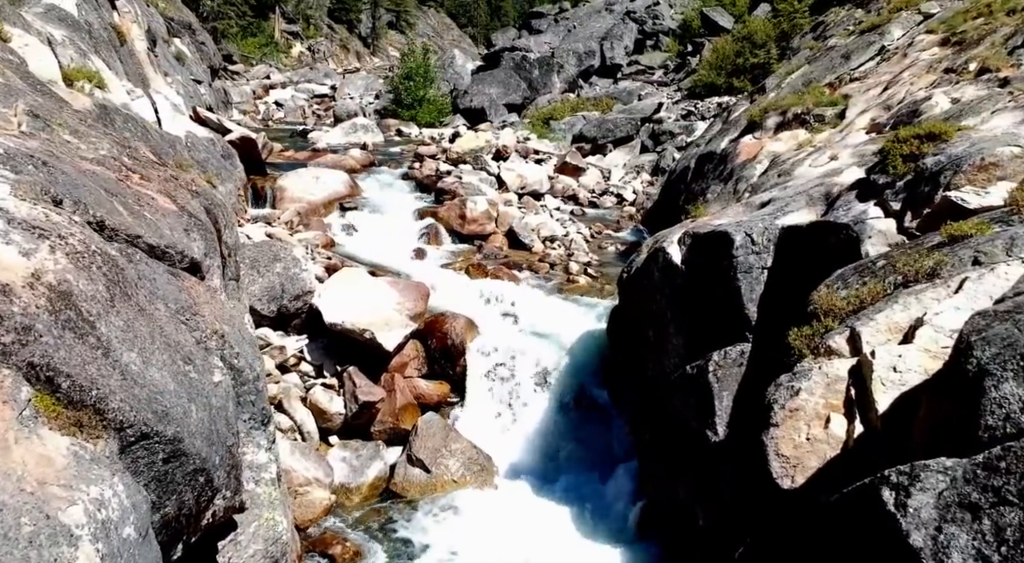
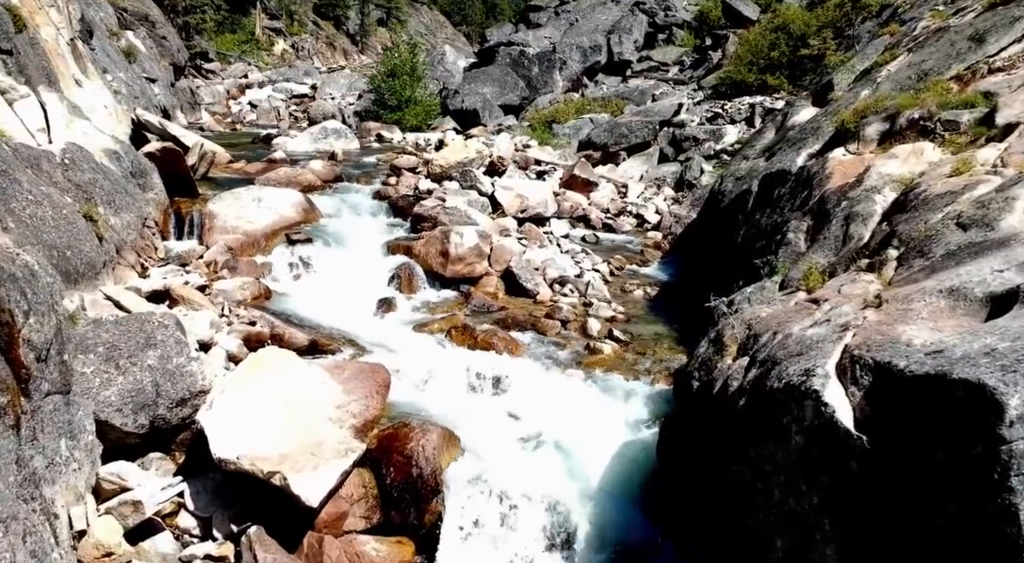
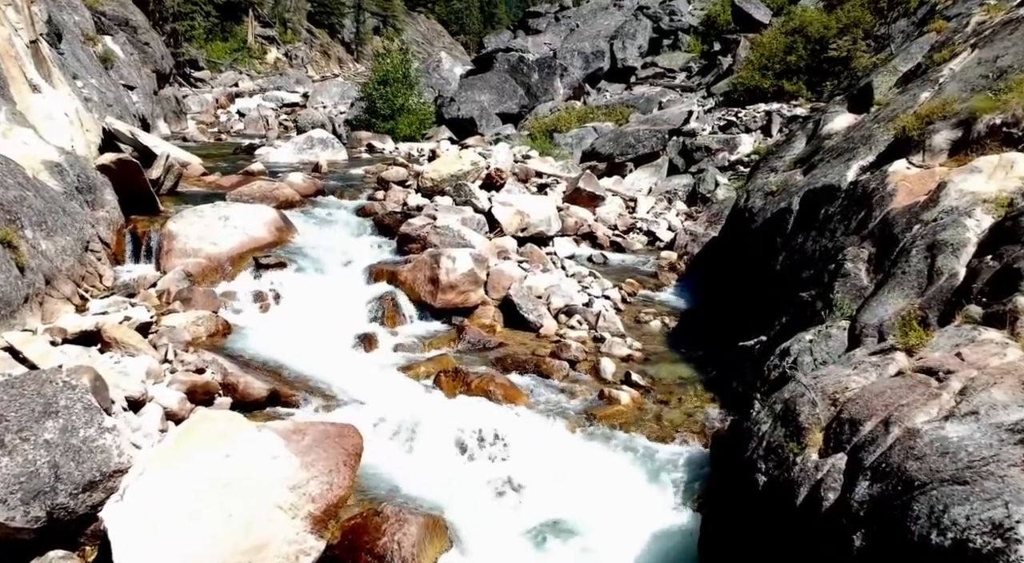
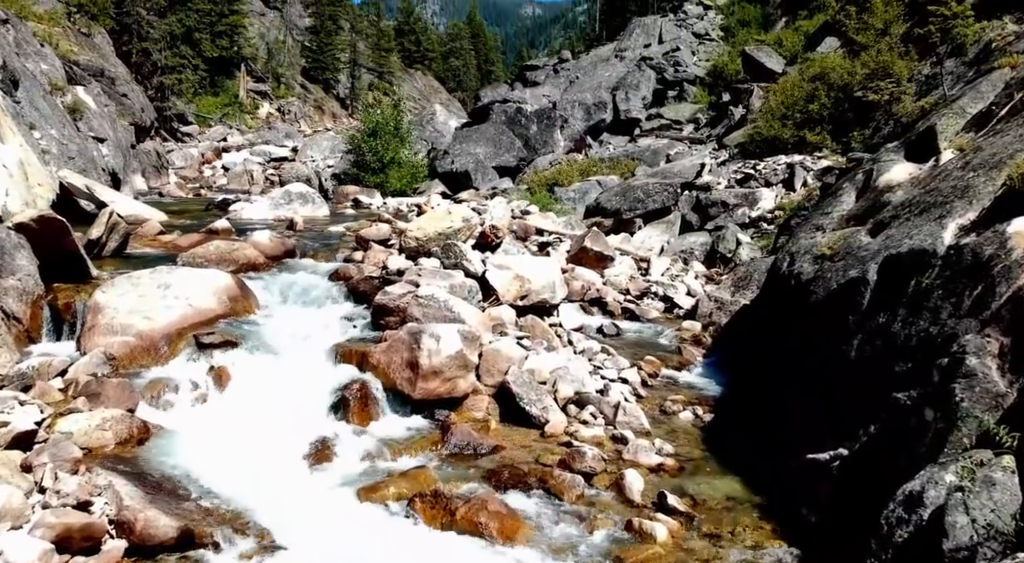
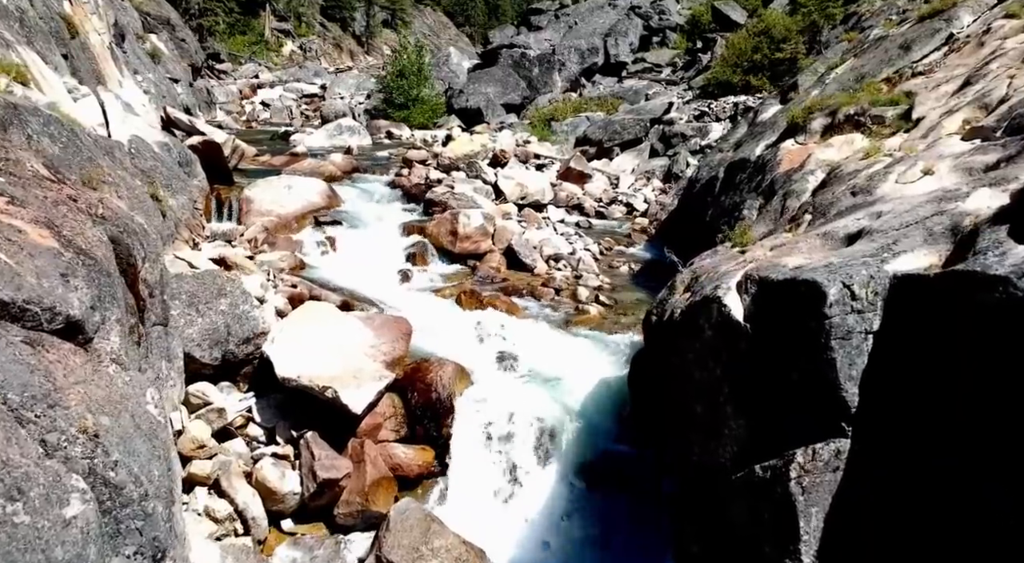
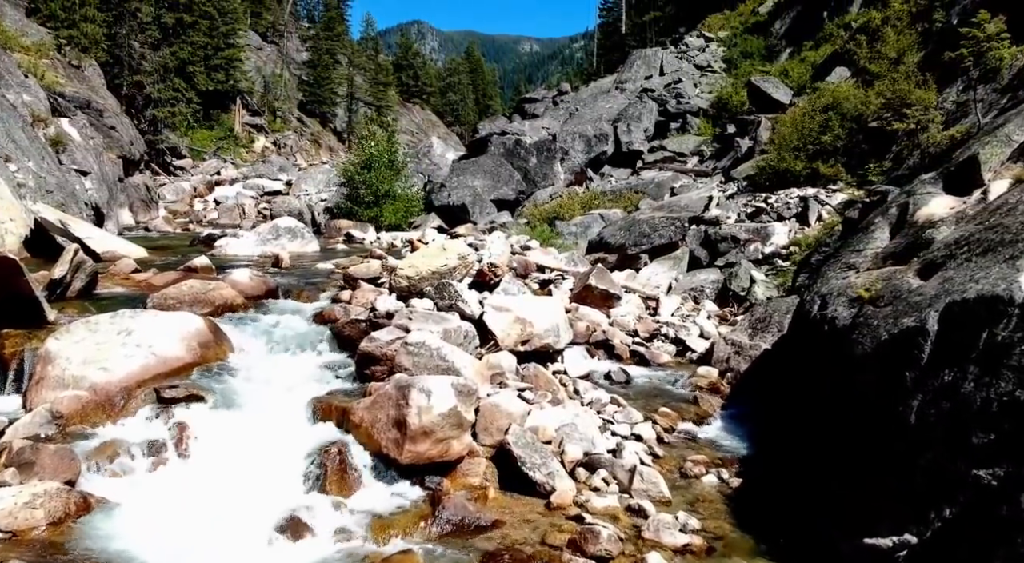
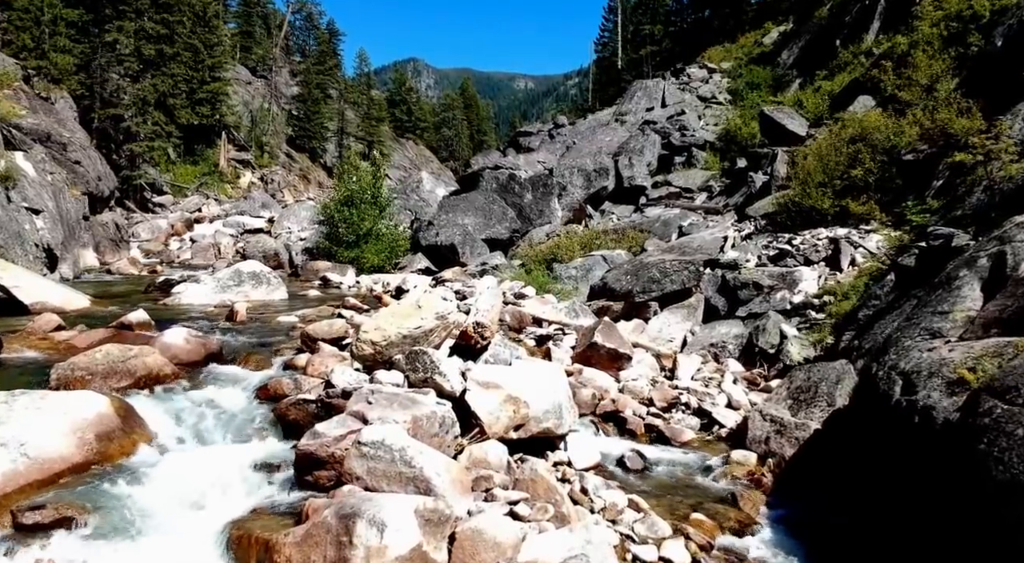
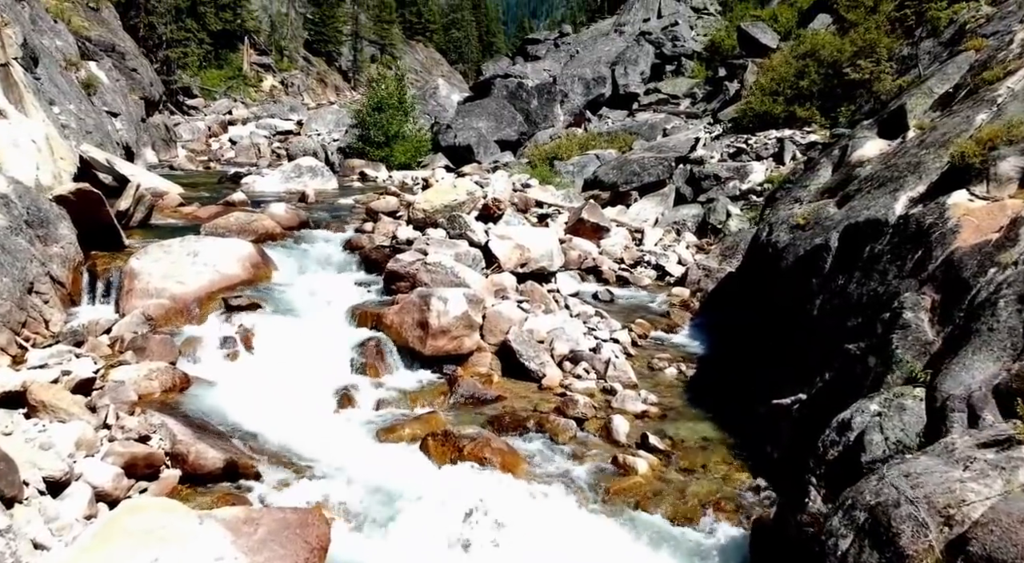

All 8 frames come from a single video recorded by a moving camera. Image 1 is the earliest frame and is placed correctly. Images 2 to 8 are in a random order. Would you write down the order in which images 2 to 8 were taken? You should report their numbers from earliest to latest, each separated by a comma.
5, 2, 3, 8, 4, 6, 7
